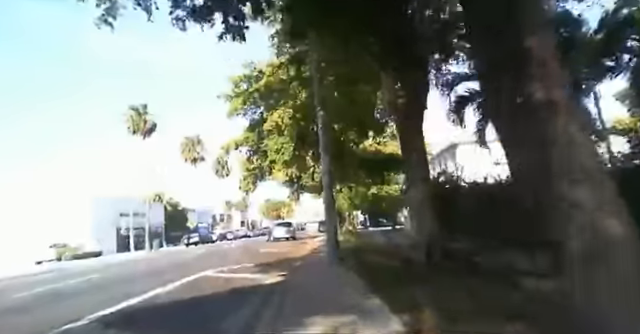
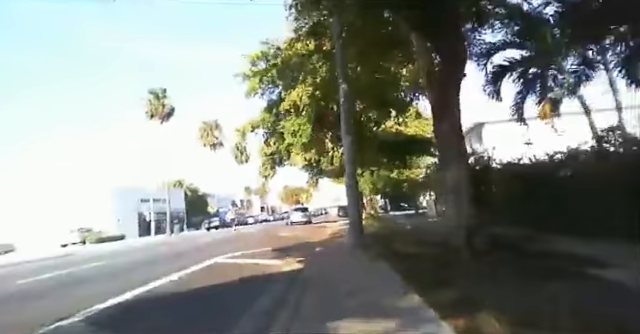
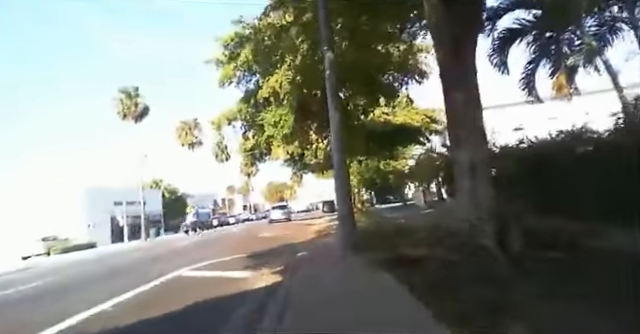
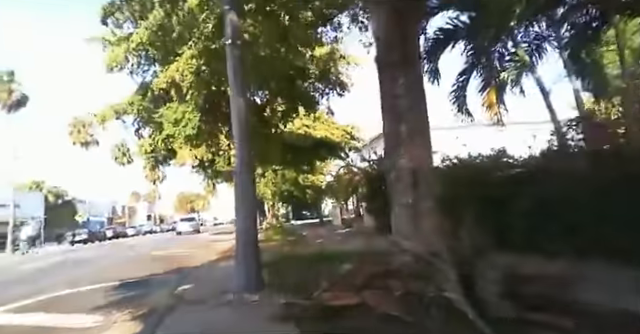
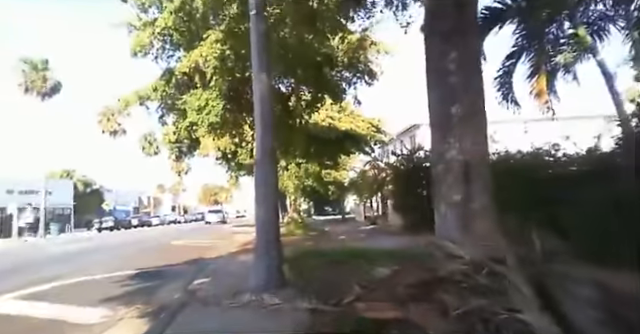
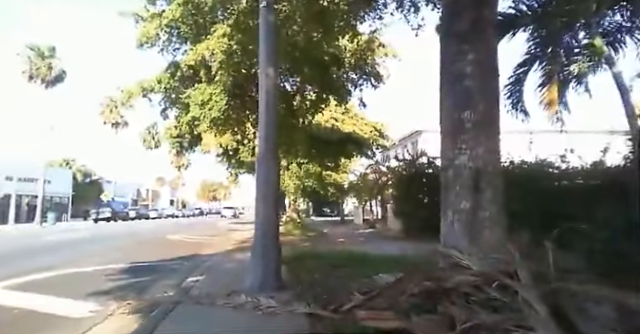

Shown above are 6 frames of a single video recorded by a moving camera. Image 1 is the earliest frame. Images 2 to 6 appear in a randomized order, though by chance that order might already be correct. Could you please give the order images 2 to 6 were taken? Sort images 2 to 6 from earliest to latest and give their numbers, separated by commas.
2, 3, 4, 5, 6
